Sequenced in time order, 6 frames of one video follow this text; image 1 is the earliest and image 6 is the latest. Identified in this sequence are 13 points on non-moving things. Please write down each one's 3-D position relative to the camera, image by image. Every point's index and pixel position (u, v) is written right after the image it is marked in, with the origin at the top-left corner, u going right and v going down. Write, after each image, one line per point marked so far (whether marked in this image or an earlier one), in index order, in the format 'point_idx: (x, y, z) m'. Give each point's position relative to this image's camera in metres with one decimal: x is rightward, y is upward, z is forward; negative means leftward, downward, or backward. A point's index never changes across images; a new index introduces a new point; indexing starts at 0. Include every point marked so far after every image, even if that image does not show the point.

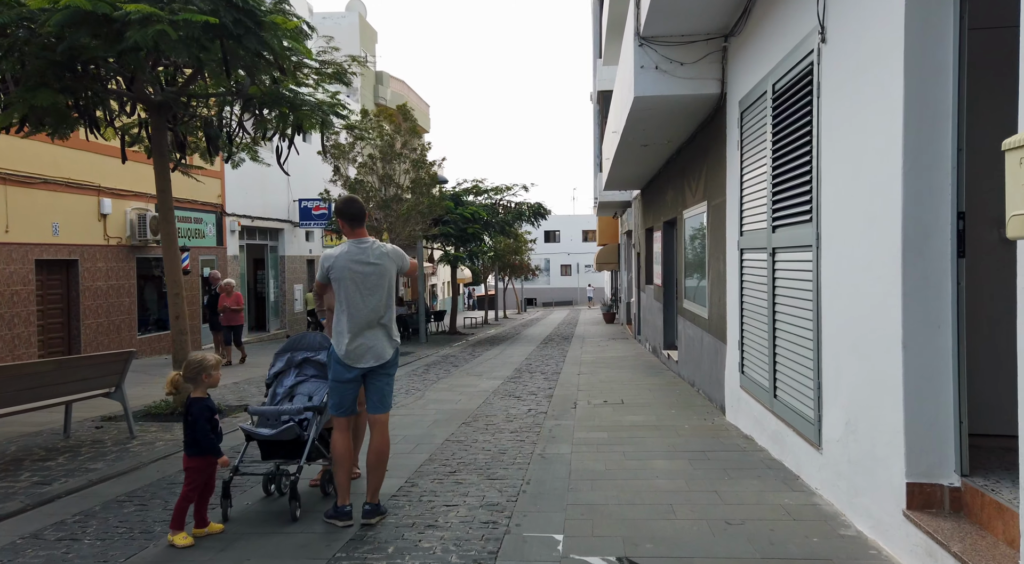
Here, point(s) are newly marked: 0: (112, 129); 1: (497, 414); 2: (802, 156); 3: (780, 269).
0: (-5.7, +2.2, +10.9) m
1: (-0.2, -1.6, +9.3) m
2: (+2.2, +1.0, +5.9) m
3: (+2.2, +0.1, +6.4) m
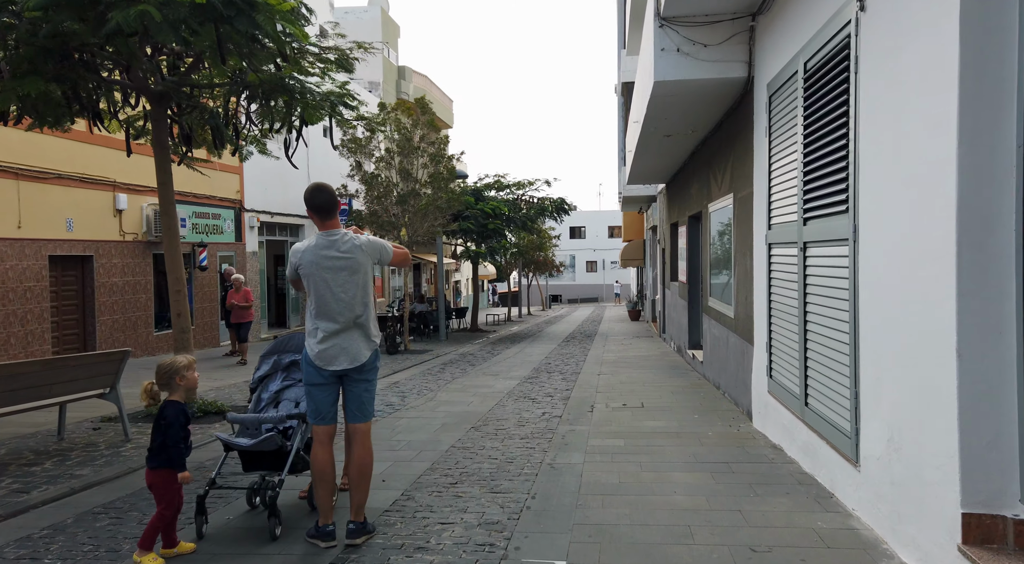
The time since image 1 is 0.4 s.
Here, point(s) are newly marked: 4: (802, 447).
0: (-5.5, +2.2, +10.6) m
1: (0.0, -1.6, +8.8) m
2: (+2.3, +1.0, +5.3) m
3: (+2.3, +0.1, +5.8) m
4: (+2.3, -1.3, +6.0) m
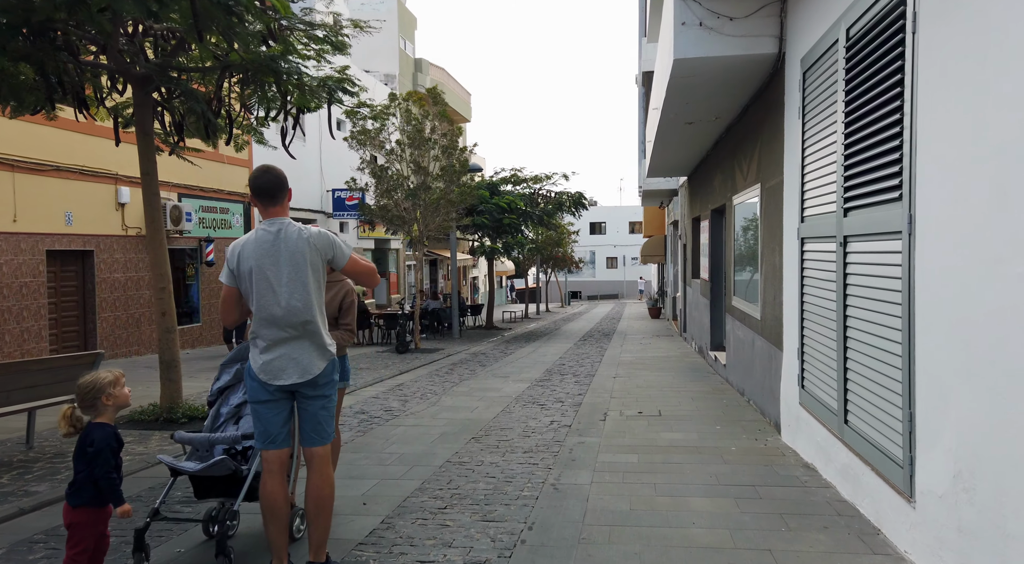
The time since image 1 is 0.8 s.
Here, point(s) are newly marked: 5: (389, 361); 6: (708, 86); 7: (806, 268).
0: (-5.3, +2.3, +10.1) m
1: (0.0, -1.5, +8.1) m
2: (+2.2, +1.0, +4.6) m
3: (+2.3, +0.1, +5.1) m
4: (+2.3, -1.3, +5.3) m
5: (-2.6, -1.7, +16.3) m
6: (+2.2, +2.2, +8.5) m
7: (+2.4, +0.1, +6.4) m
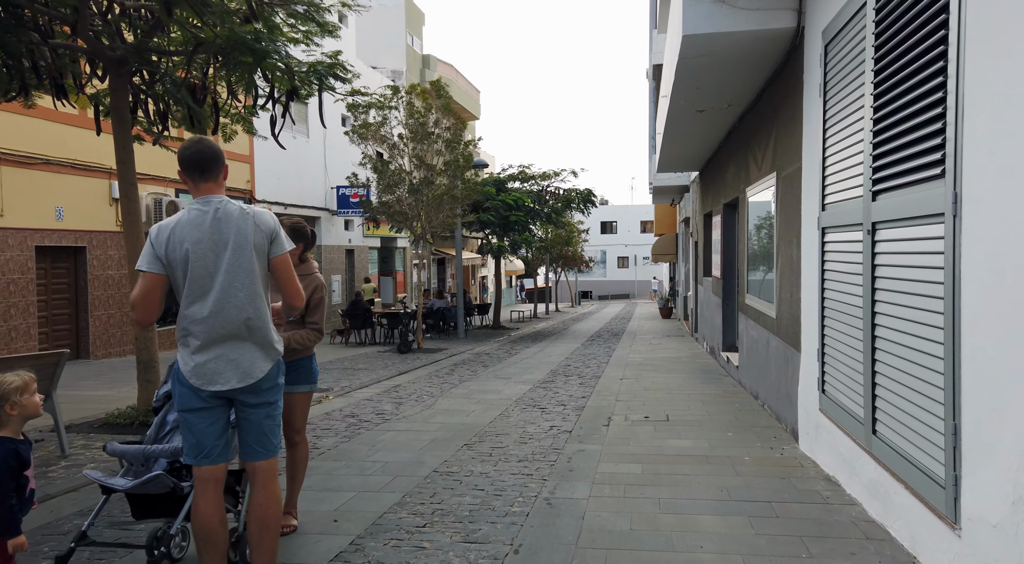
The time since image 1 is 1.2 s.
0: (-5.3, +2.3, +9.6) m
1: (0.0, -1.5, +7.6) m
2: (+2.1, +1.0, +4.0) m
3: (+2.2, +0.2, +4.5) m
4: (+2.2, -1.2, +4.7) m
5: (-2.5, -1.6, +15.8) m
6: (+2.1, +2.2, +8.0) m
7: (+2.4, +0.2, +5.8) m
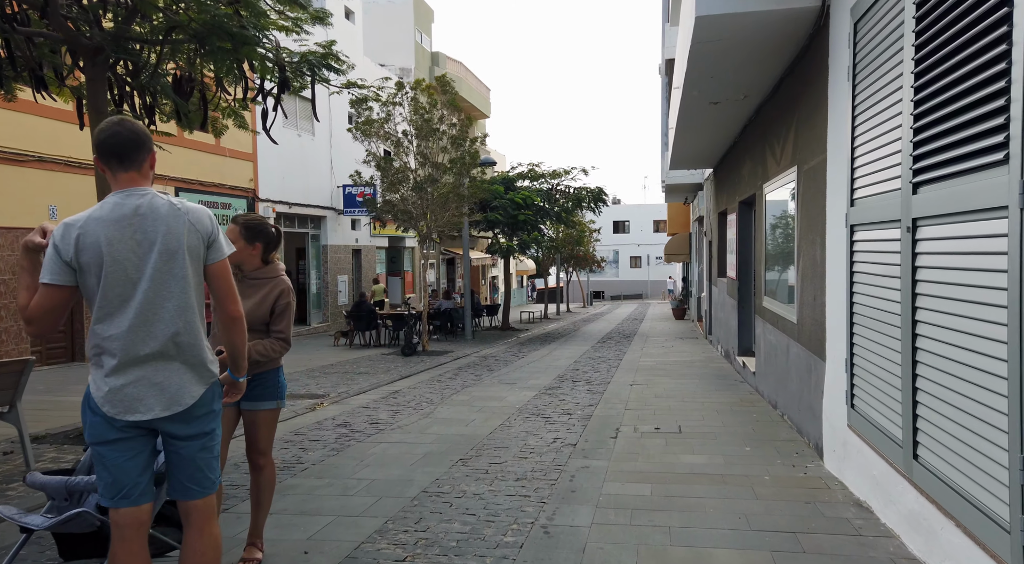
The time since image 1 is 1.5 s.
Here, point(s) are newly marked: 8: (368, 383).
0: (-5.3, +2.3, +9.2) m
1: (0.0, -1.5, +7.0) m
2: (+2.1, +1.0, +3.4) m
3: (+2.1, +0.1, +3.9) m
4: (+2.1, -1.3, +4.1) m
5: (-2.4, -1.6, +15.3) m
6: (+2.2, +2.2, +7.4) m
7: (+2.3, +0.1, +5.2) m
8: (-2.3, -1.6, +12.2) m
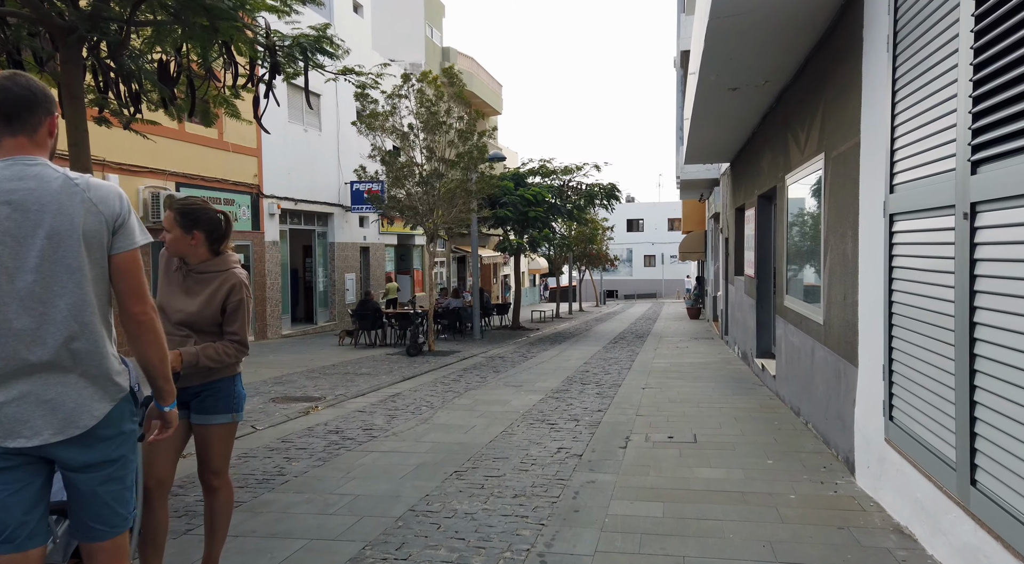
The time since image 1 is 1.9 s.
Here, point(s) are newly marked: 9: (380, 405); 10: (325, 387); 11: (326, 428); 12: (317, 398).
0: (-5.3, +2.3, +8.7) m
1: (0.0, -1.5, +6.5) m
2: (+2.0, +1.0, +2.8) m
3: (+2.1, +0.2, +3.4) m
4: (+2.1, -1.2, +3.6) m
5: (-2.2, -1.6, +14.8) m
6: (+2.2, +2.2, +6.8) m
7: (+2.3, +0.2, +4.6) m
8: (-2.2, -1.6, +11.7) m
9: (-1.7, -1.5, +9.6) m
10: (-2.8, -1.6, +11.4) m
11: (-1.9, -1.5, +8.1) m
12: (-2.6, -1.6, +10.2) m
